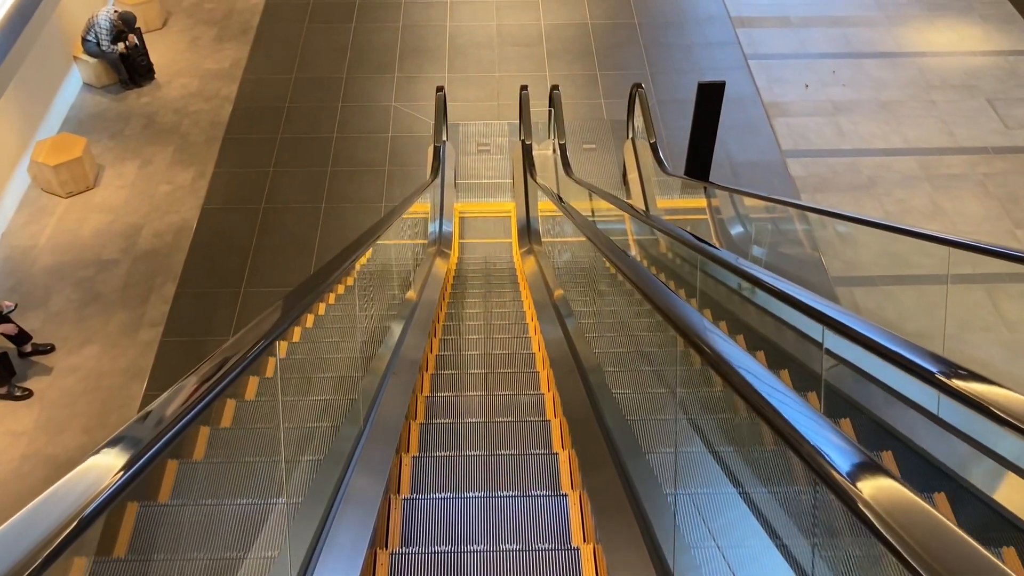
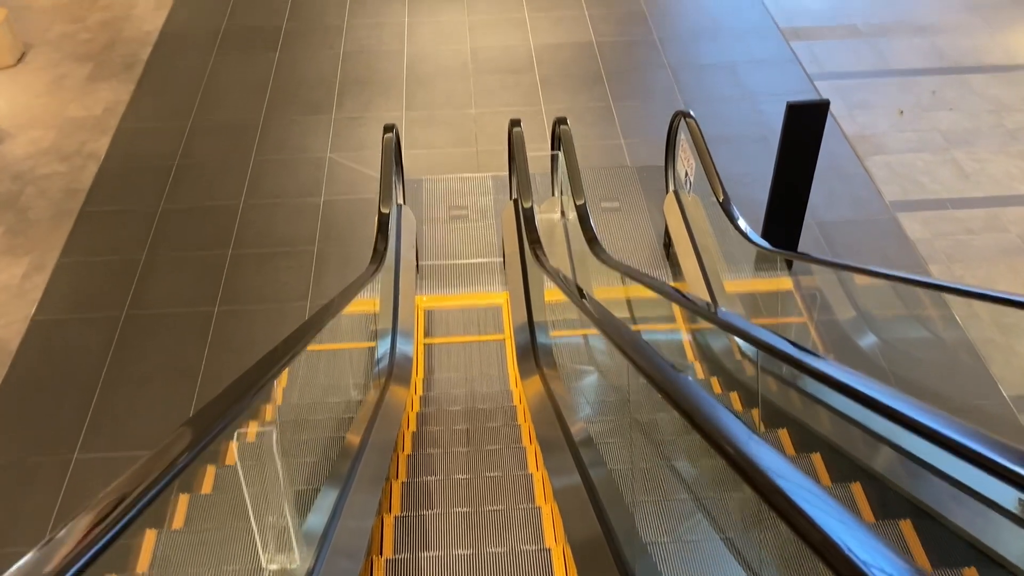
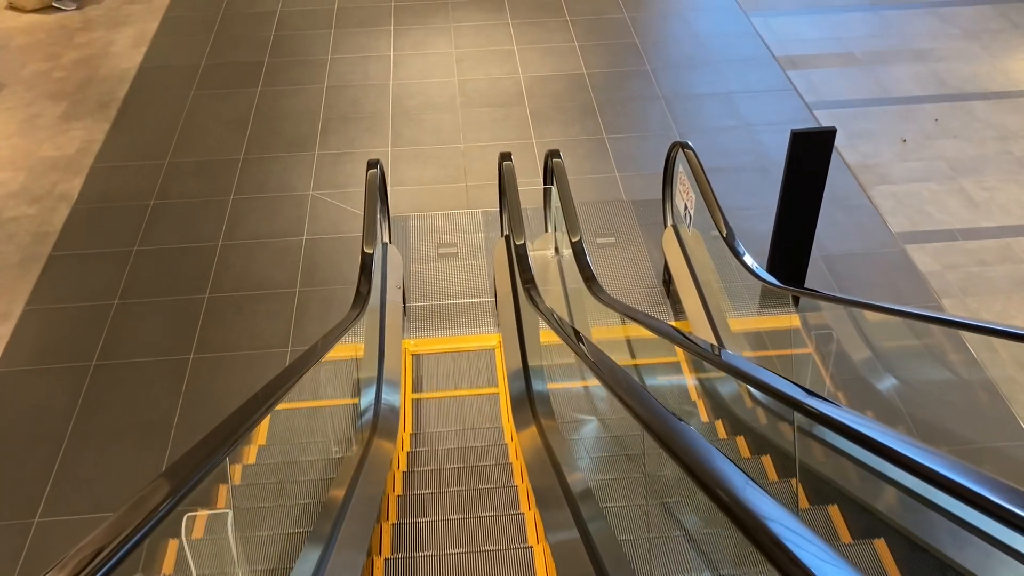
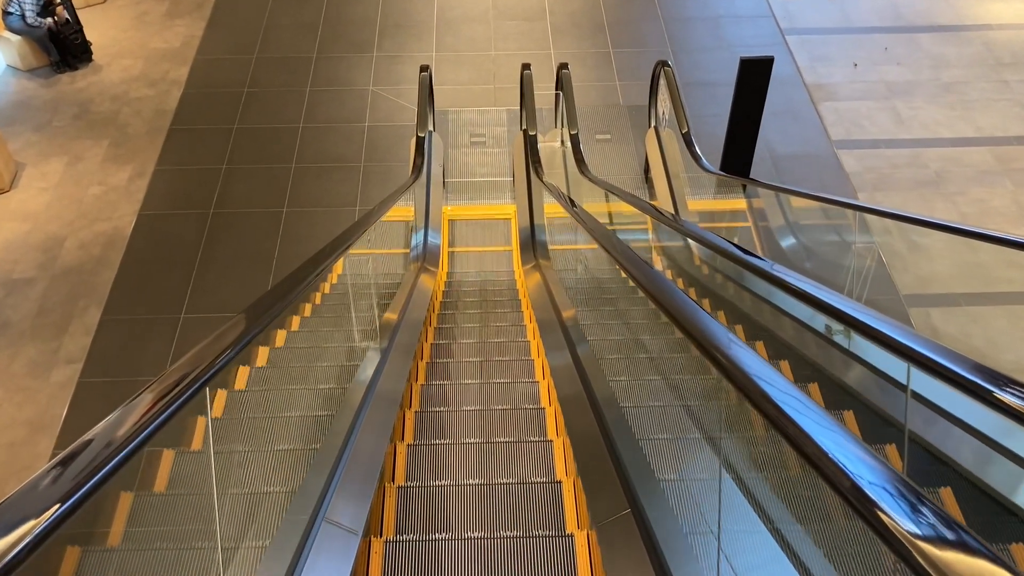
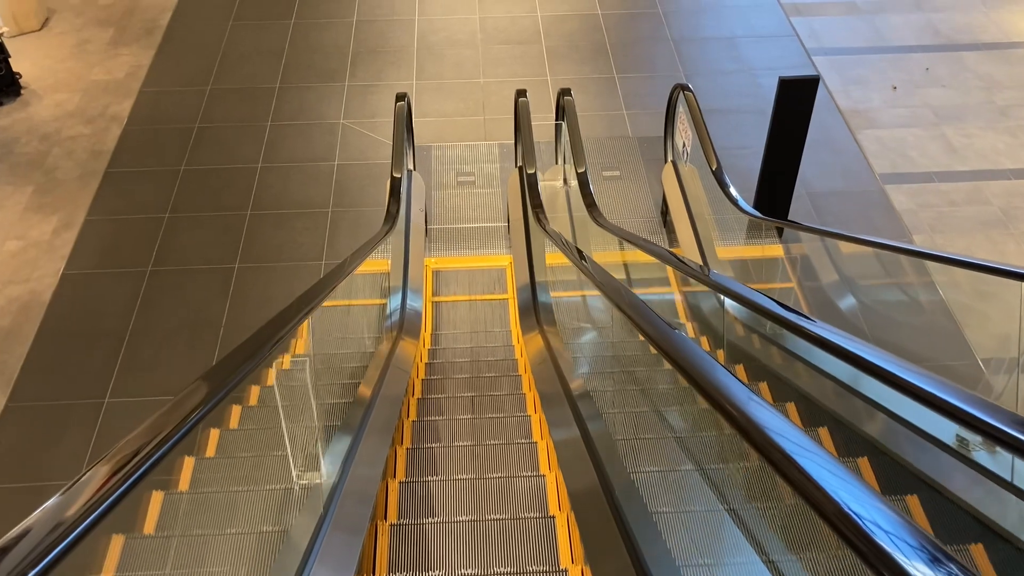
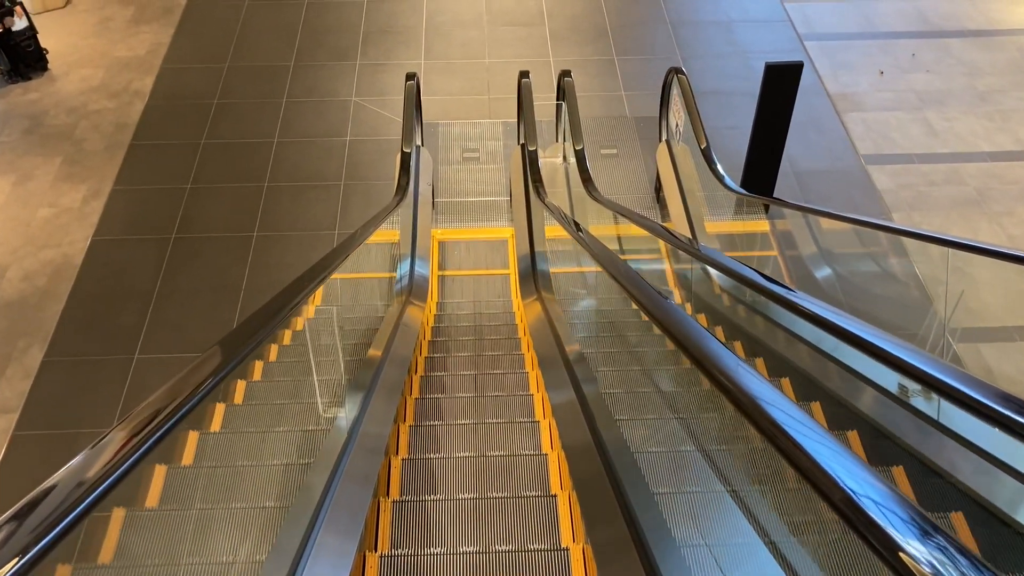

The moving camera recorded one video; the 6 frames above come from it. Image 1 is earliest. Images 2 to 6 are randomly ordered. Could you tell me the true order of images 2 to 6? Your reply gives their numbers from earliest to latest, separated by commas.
4, 6, 5, 2, 3
